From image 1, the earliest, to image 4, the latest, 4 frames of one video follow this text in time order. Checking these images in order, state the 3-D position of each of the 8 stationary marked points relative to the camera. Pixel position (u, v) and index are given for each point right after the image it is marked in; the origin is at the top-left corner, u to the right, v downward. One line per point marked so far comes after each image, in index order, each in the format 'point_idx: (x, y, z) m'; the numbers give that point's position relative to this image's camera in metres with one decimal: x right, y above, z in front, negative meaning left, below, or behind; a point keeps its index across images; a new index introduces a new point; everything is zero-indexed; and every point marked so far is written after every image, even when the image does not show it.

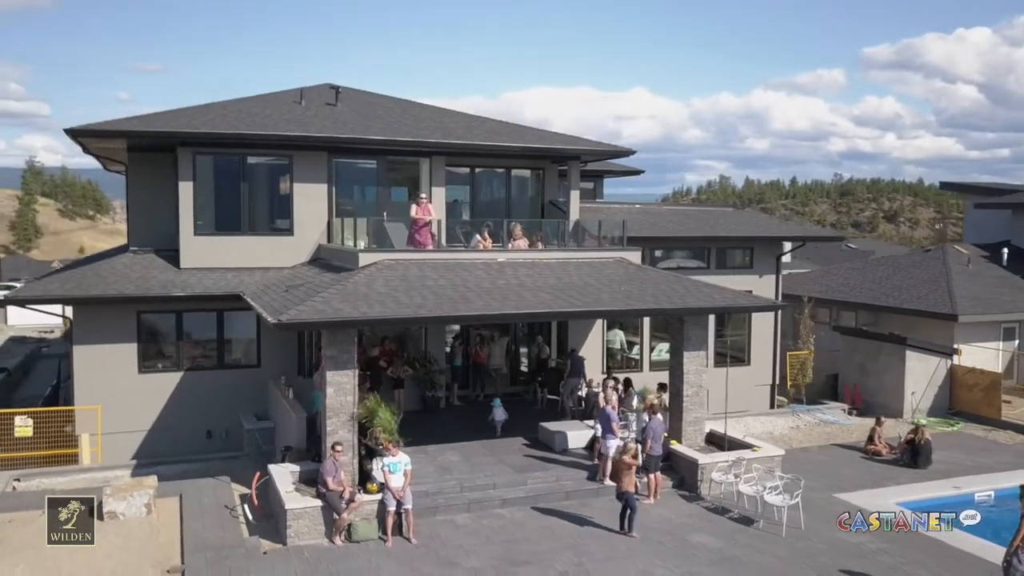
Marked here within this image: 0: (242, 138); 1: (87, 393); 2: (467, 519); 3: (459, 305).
0: (-6.0, +3.3, +17.6) m
1: (-8.9, -2.2, +16.9) m
2: (-0.8, -3.8, +13.3) m
3: (-0.9, -0.3, +13.6) m
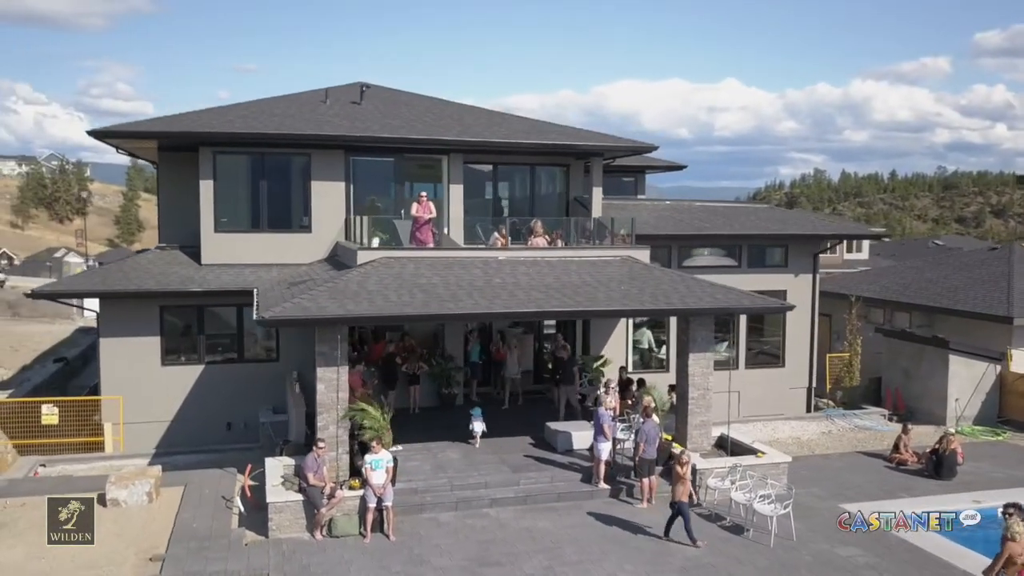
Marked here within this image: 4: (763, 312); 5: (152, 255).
0: (-5.7, +3.4, +18.1) m
1: (-8.8, -2.1, +17.6) m
2: (-1.0, -3.8, +13.3) m
3: (-1.1, -0.3, +13.6) m
4: (+4.7, -0.5, +15.0) m
5: (-8.6, +0.8, +19.2) m
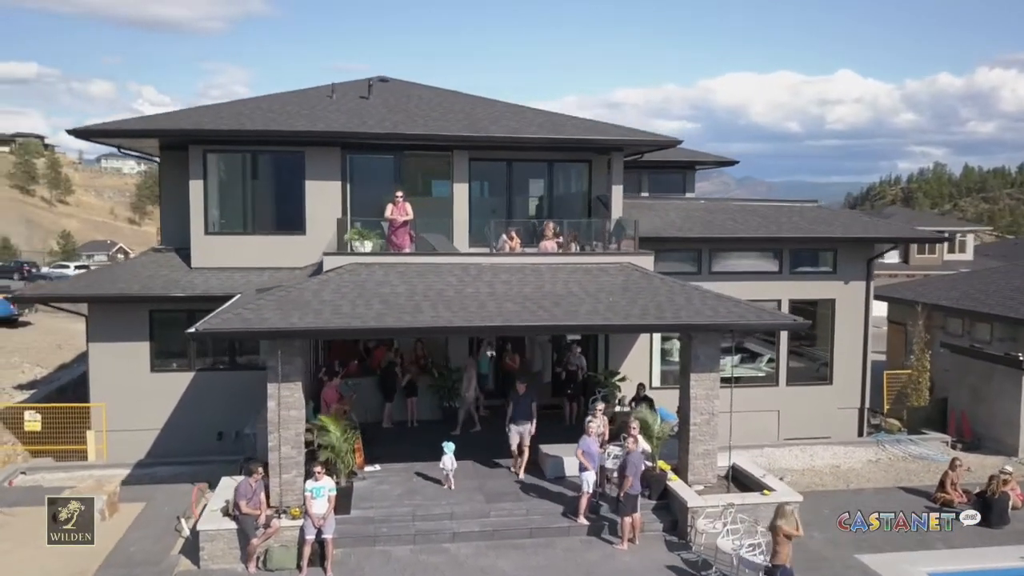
0: (-5.7, +3.3, +17.3) m
1: (-8.8, -2.2, +17.2) m
2: (-1.6, -4.0, +12.1) m
3: (-1.6, -0.4, +12.4) m
4: (+4.2, -0.7, +13.1) m
5: (-8.5, +0.7, +18.7) m
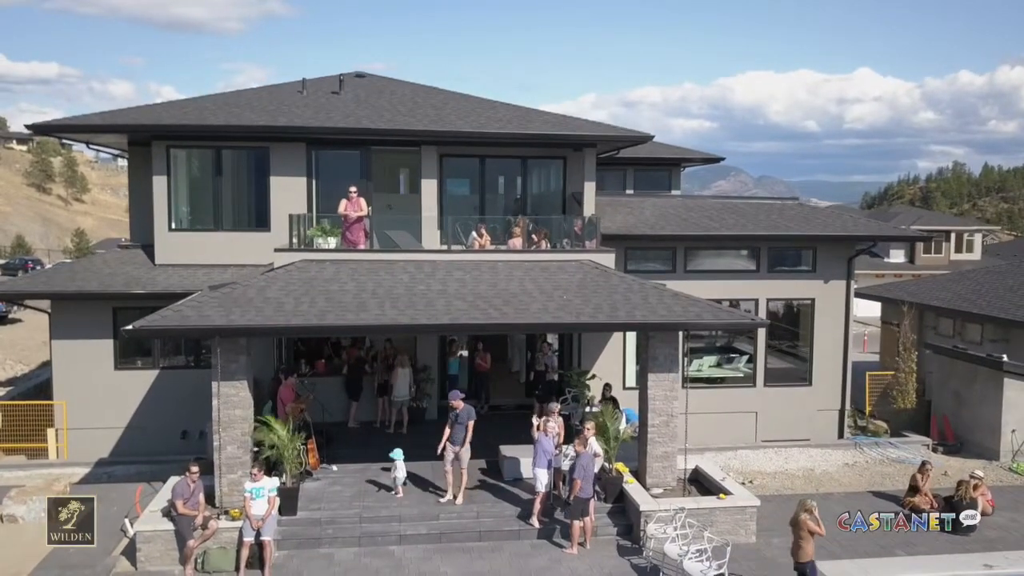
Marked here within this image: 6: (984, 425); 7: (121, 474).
0: (-6.4, +3.3, +17.1) m
1: (-9.6, -2.1, +17.1) m
2: (-2.4, -3.9, +11.9) m
3: (-2.4, -0.4, +12.1) m
4: (+3.5, -0.7, +12.8) m
5: (-9.1, +0.8, +18.6) m
6: (+11.0, -3.2, +18.8) m
7: (-7.9, -3.7, +16.3) m
